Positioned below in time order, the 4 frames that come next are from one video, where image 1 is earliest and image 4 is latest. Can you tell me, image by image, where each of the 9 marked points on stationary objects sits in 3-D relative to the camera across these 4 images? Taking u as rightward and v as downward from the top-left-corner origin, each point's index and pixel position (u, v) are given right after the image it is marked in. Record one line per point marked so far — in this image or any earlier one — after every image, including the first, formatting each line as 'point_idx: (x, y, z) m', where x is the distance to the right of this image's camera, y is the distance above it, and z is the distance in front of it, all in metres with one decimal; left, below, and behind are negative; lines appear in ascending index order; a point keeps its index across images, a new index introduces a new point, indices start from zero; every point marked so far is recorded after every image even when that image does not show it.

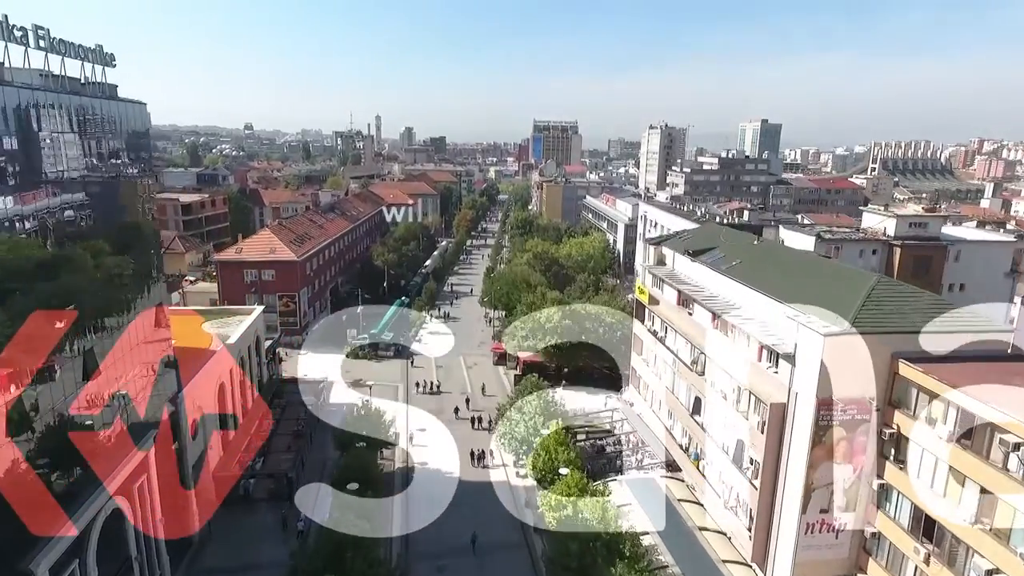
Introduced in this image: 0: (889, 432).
0: (+9.8, -3.7, +16.1) m
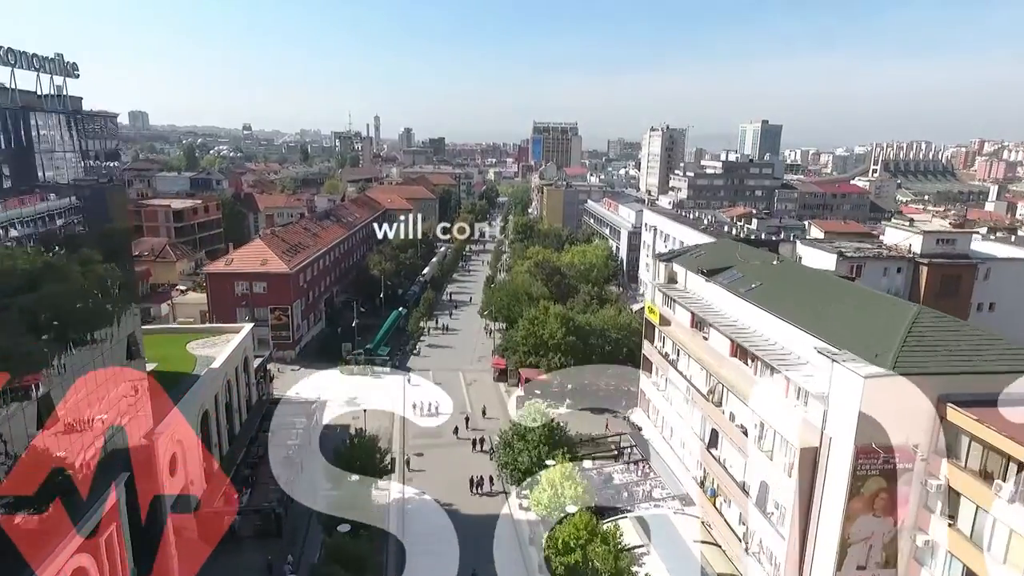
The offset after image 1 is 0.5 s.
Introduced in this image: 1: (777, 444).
0: (+9.9, -4.6, +14.5) m
1: (+7.8, -4.6, +18.3) m
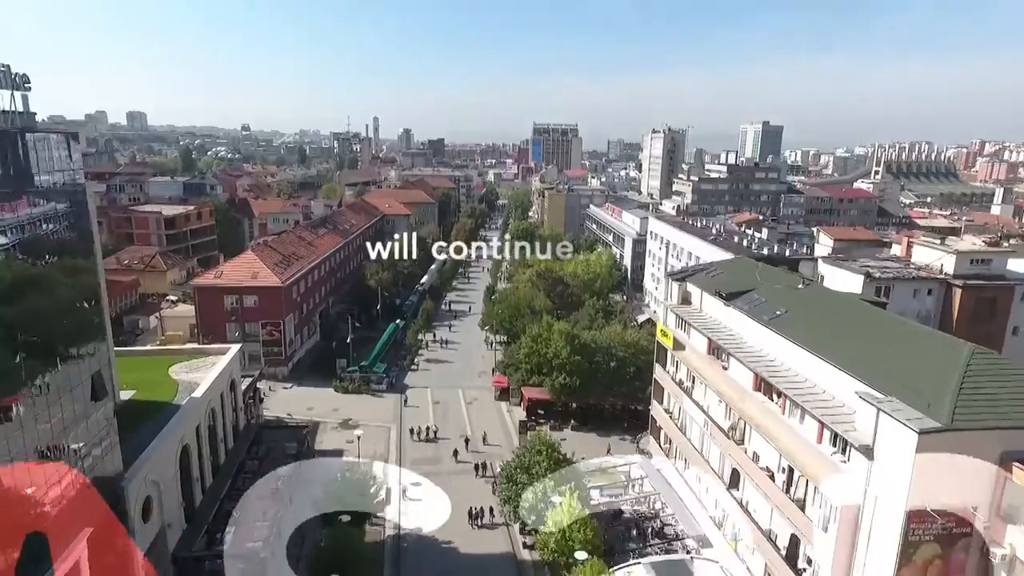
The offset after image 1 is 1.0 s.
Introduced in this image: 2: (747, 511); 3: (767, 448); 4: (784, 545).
0: (+10.0, -5.5, +12.8) m
1: (+7.9, -5.5, +16.6) m
2: (+7.4, -7.0, +19.5) m
3: (+7.7, -4.8, +18.7) m
4: (+7.7, -7.2, +17.6) m
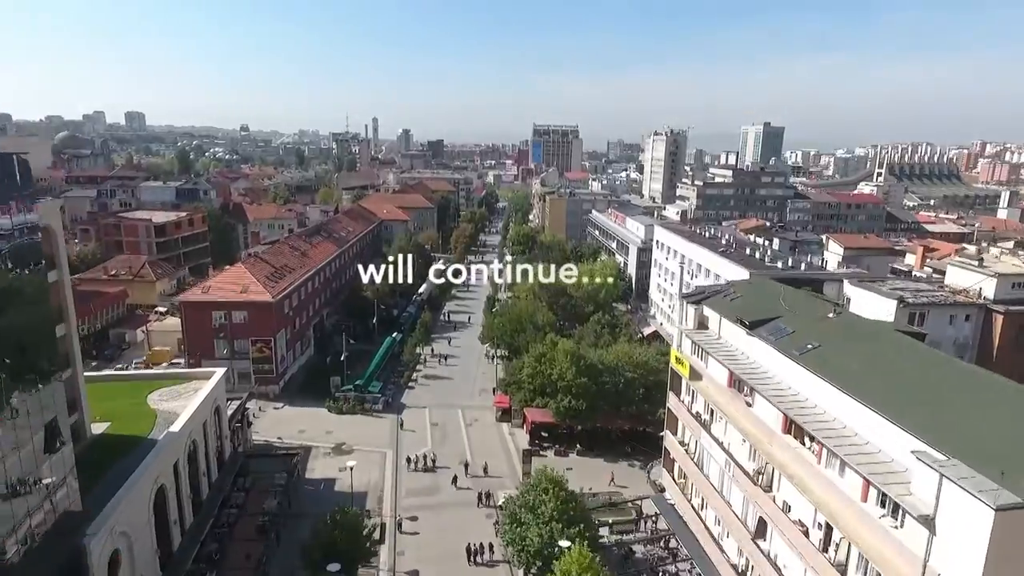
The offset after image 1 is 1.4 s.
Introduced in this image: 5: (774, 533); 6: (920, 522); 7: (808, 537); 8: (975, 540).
0: (+10.2, -6.4, +11.0) m
1: (+8.1, -6.4, +14.7) m
2: (+7.5, -7.9, +17.7) m
3: (+7.8, -5.7, +16.9) m
4: (+7.8, -8.2, +15.7) m
5: (+7.5, -7.0, +18.0) m
6: (+8.2, -4.7, +12.6) m
7: (+7.7, -6.5, +16.3) m
8: (+8.4, -4.6, +11.3) m
